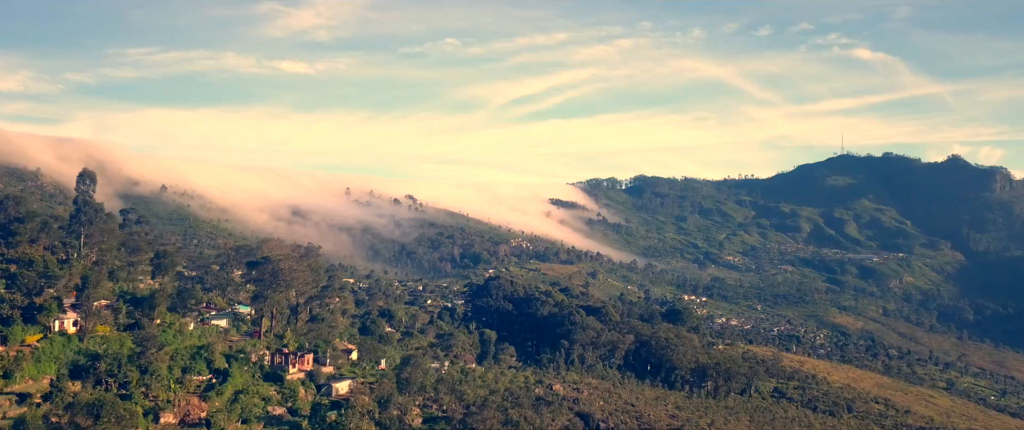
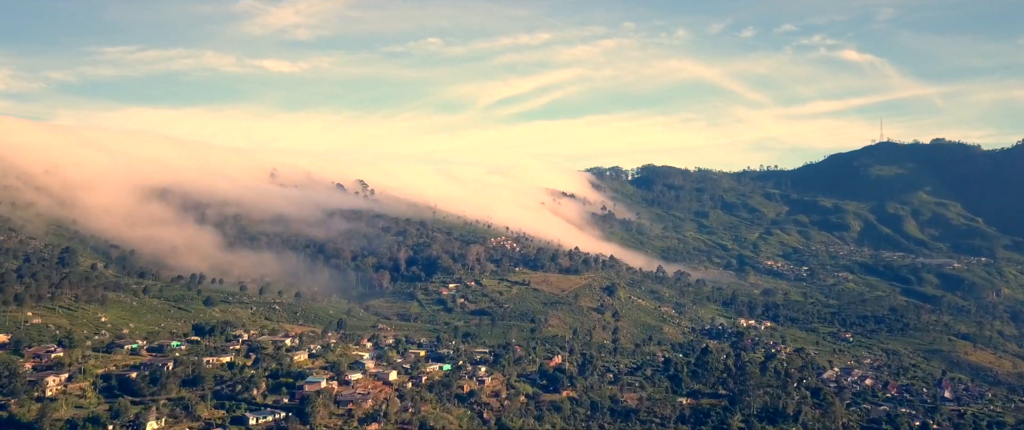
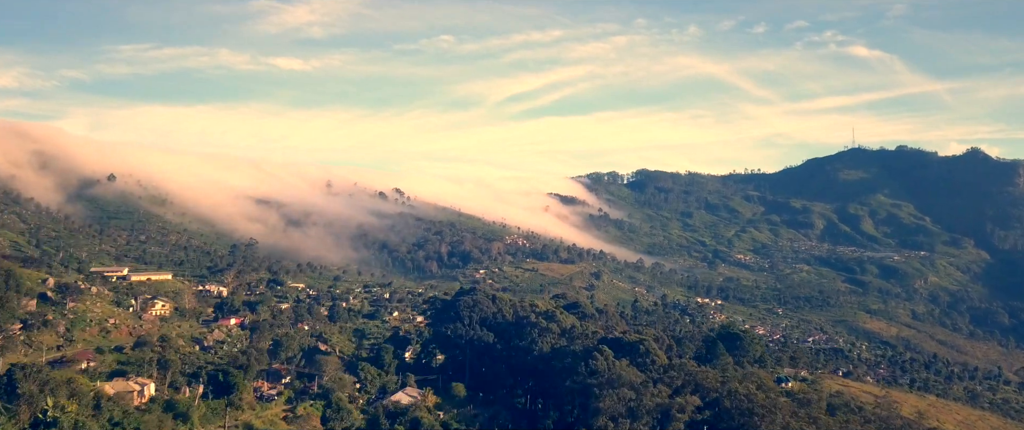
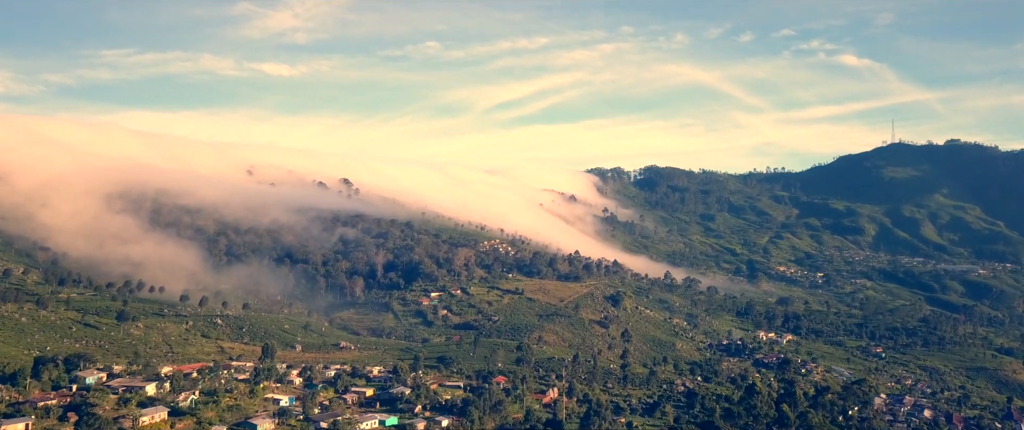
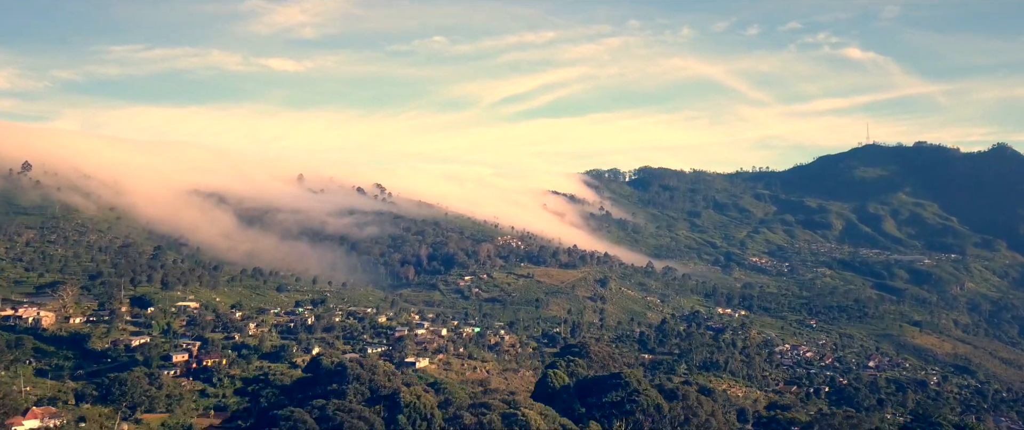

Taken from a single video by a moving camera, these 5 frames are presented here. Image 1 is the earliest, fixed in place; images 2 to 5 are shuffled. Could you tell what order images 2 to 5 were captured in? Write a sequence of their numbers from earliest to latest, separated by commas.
3, 5, 2, 4
